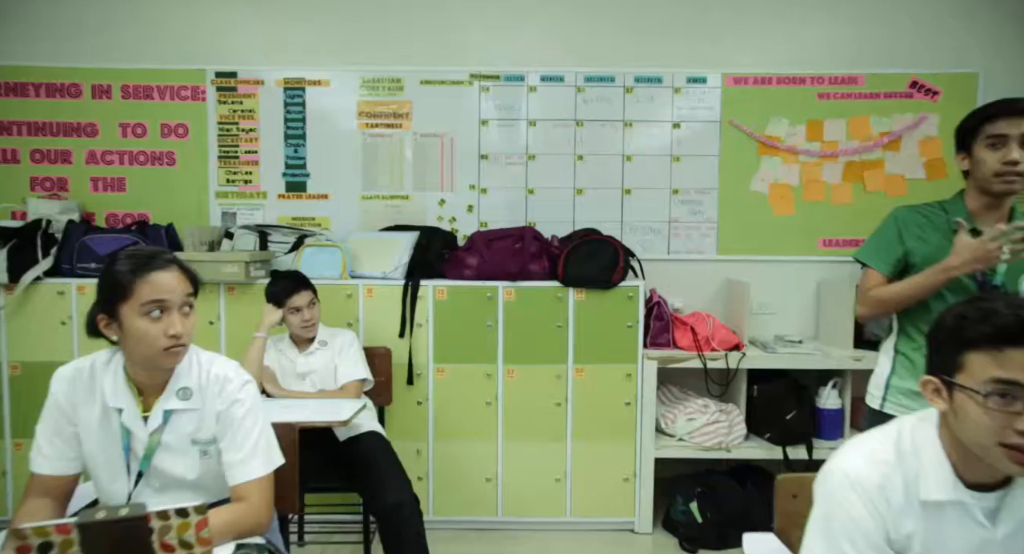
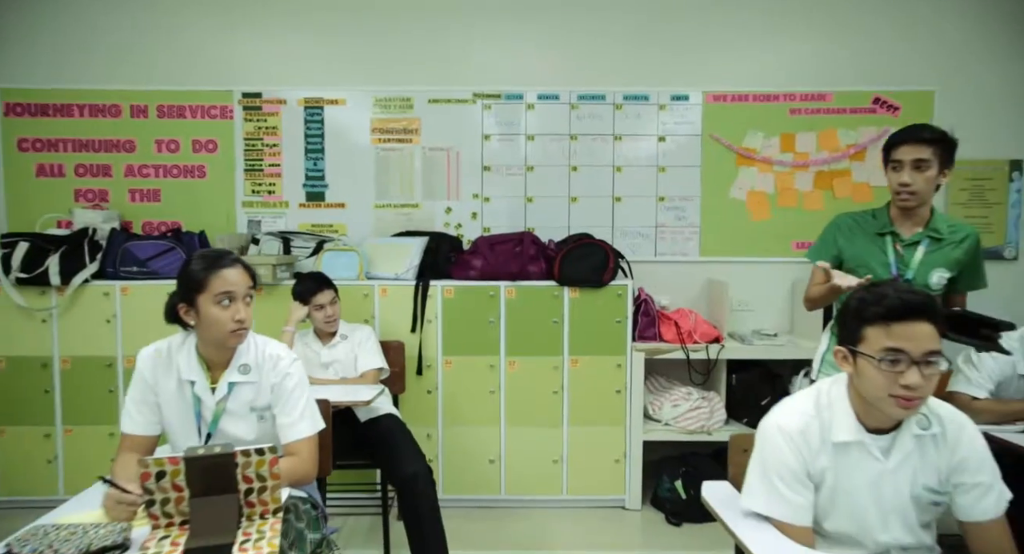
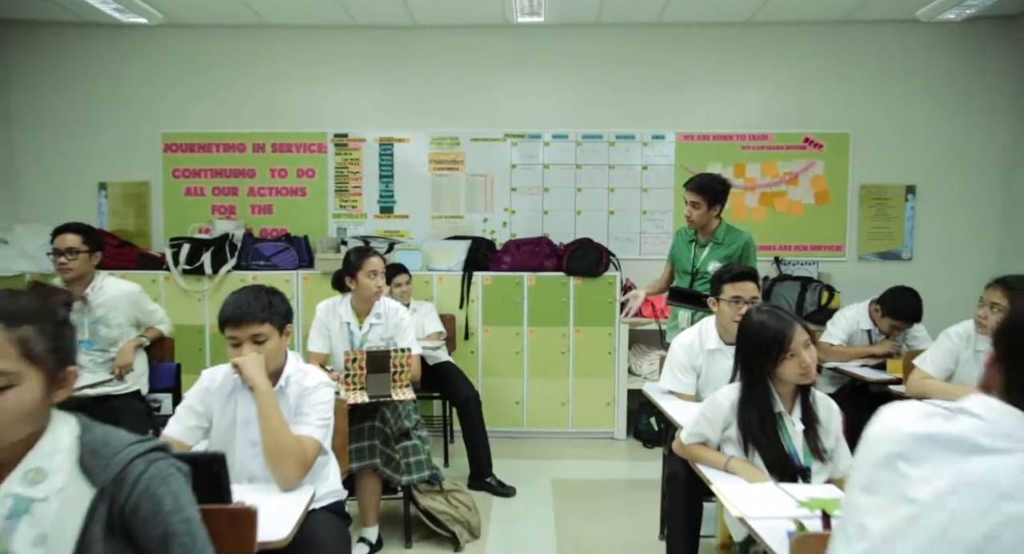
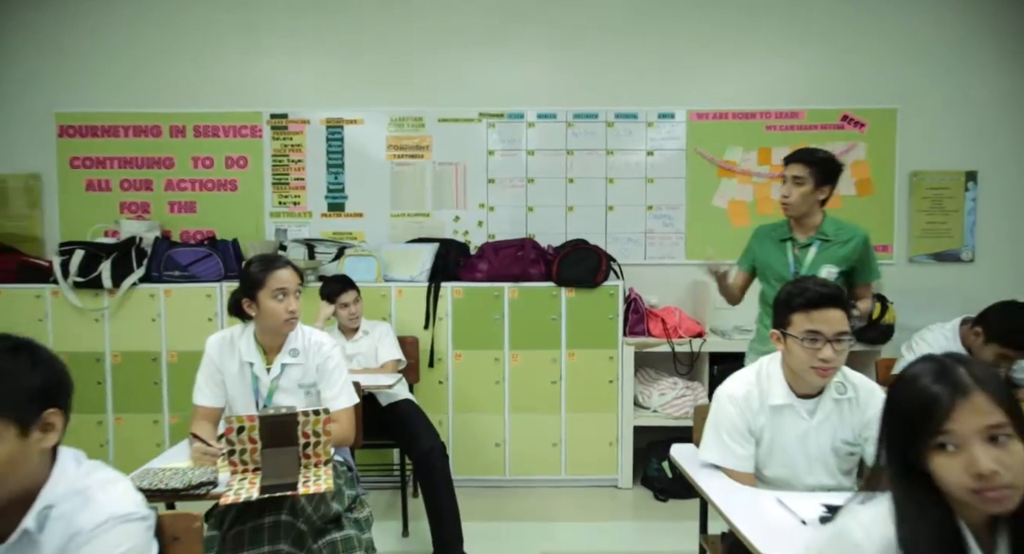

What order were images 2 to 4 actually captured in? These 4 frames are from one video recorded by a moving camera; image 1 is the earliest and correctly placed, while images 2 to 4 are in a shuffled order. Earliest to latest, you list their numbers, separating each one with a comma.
2, 4, 3
